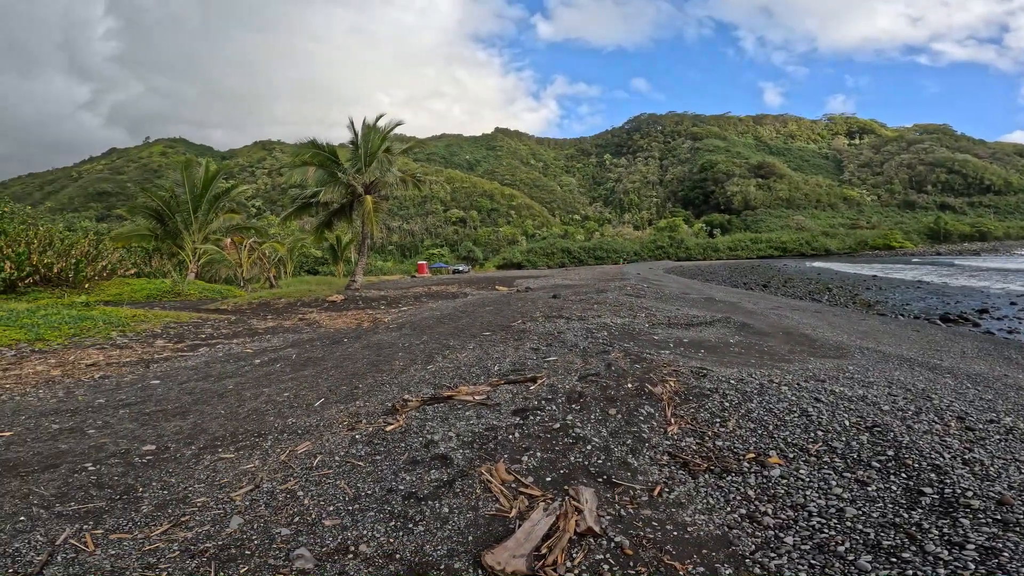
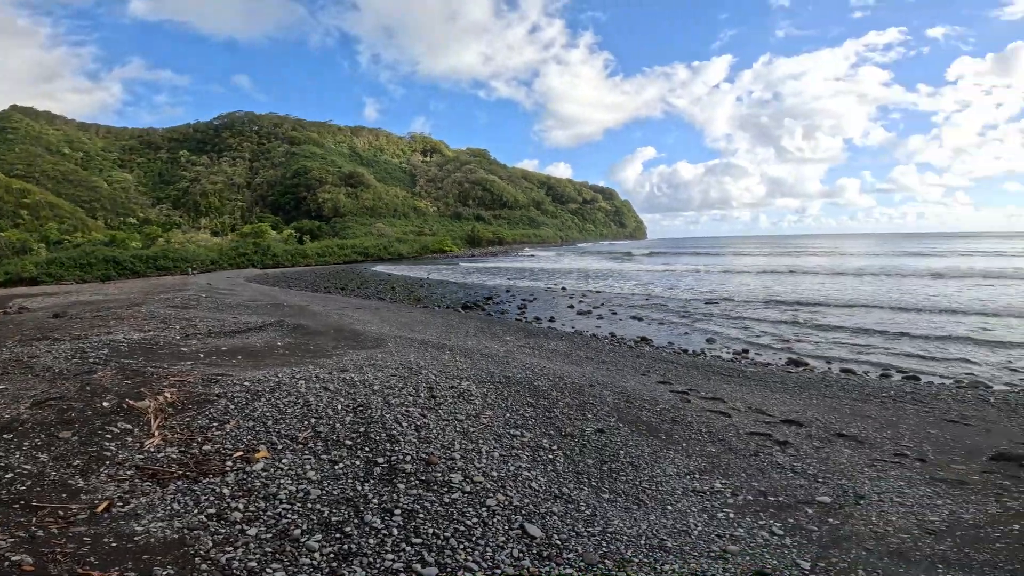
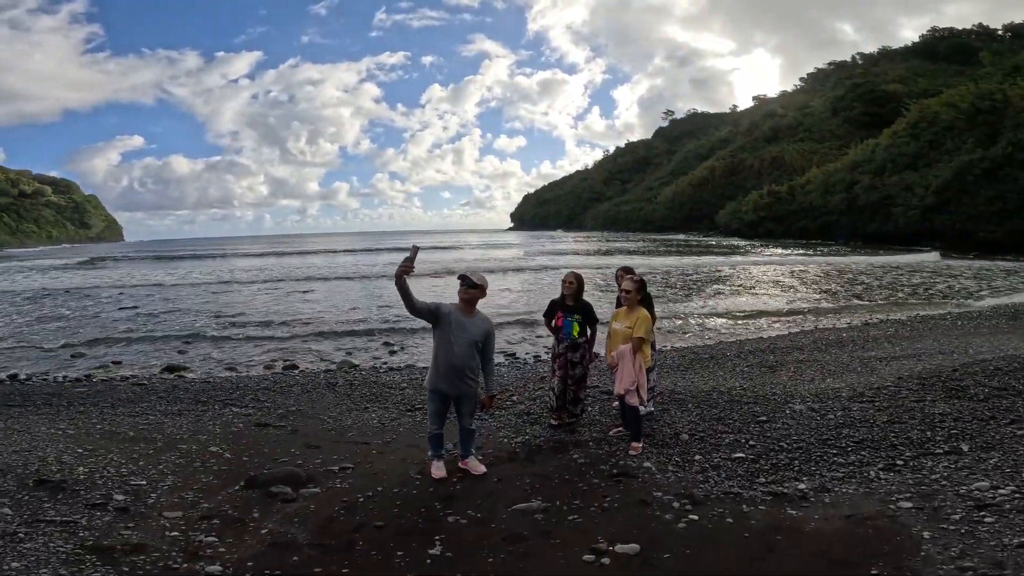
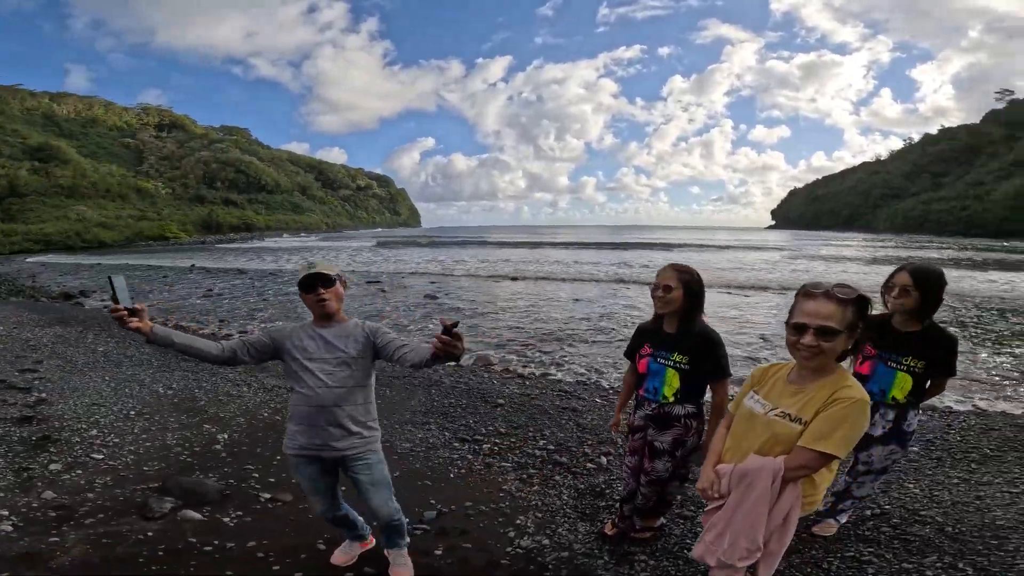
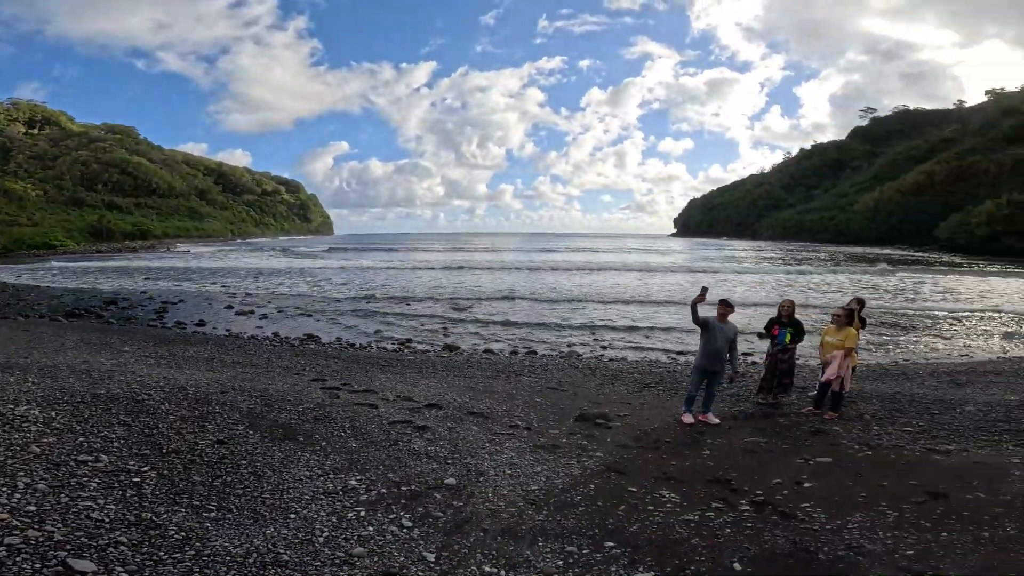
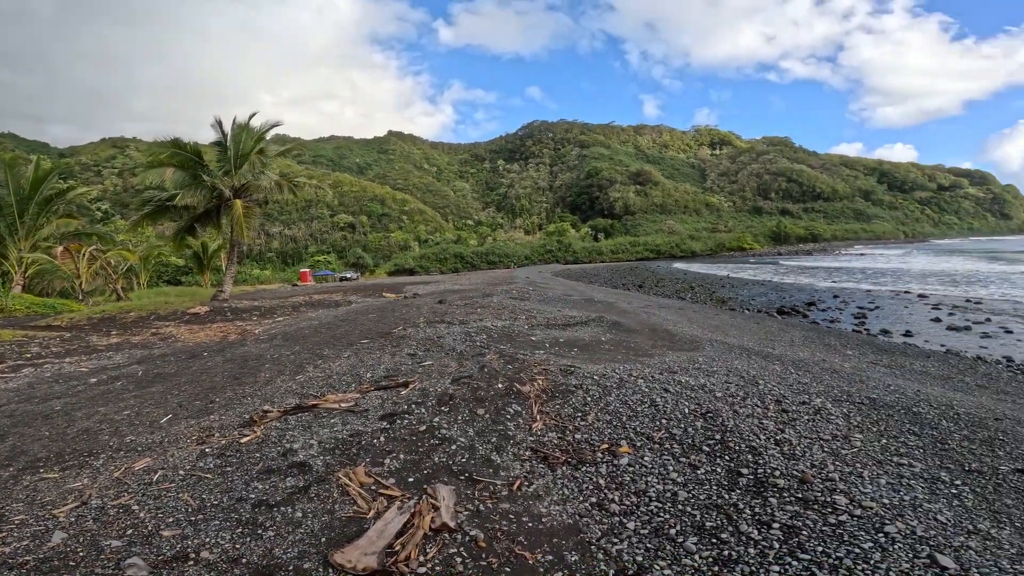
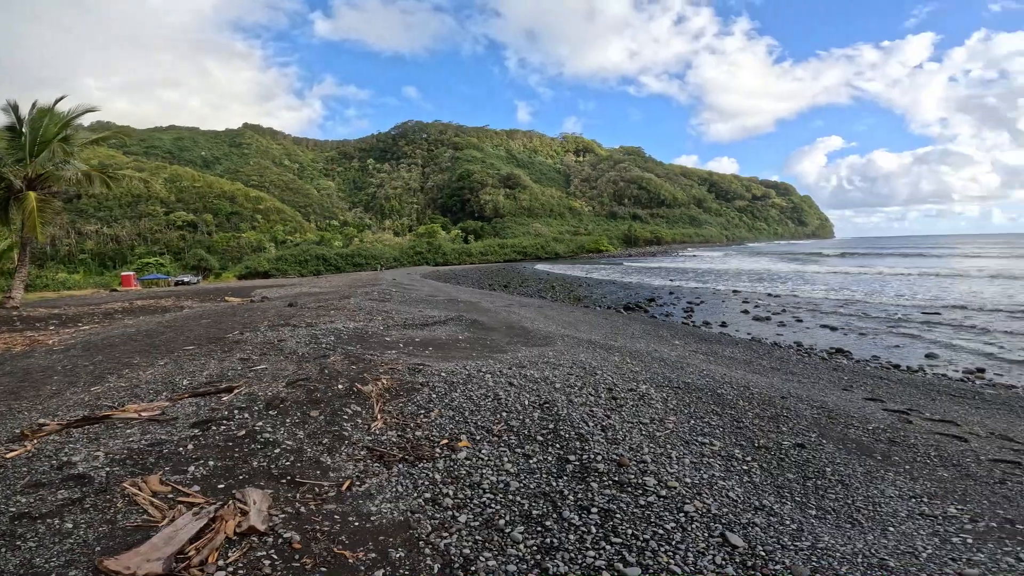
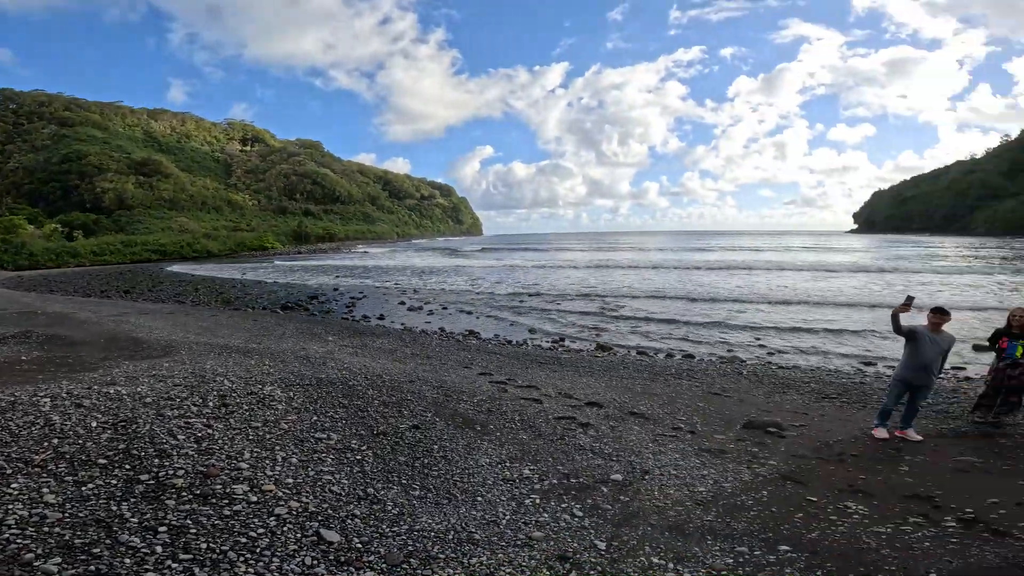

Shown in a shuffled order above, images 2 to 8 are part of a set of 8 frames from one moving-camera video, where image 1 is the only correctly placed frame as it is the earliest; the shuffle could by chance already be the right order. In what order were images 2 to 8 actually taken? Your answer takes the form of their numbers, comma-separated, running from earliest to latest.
6, 7, 2, 8, 5, 3, 4
